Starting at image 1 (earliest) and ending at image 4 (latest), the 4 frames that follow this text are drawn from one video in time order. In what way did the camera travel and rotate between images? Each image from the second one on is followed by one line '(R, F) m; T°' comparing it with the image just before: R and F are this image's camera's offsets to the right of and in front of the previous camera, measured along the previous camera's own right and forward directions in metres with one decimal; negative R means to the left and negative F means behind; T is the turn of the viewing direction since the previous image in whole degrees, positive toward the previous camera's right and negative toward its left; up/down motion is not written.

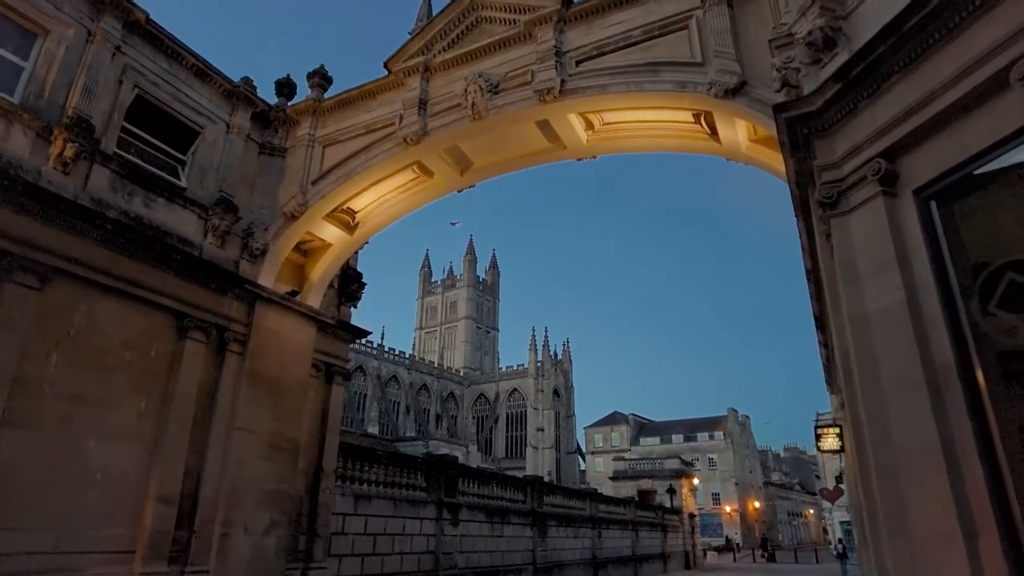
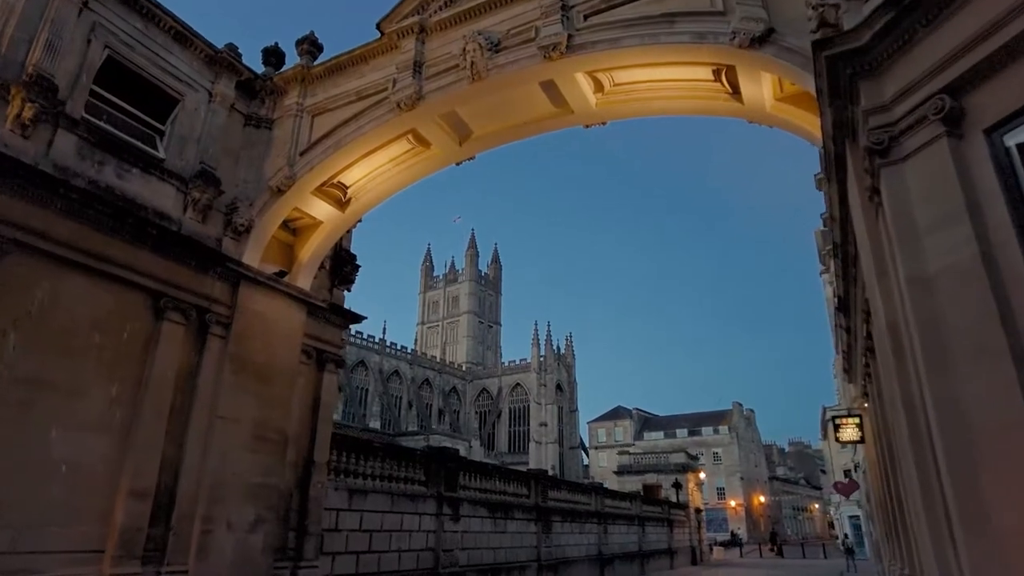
(0.0, +0.7) m; 0°
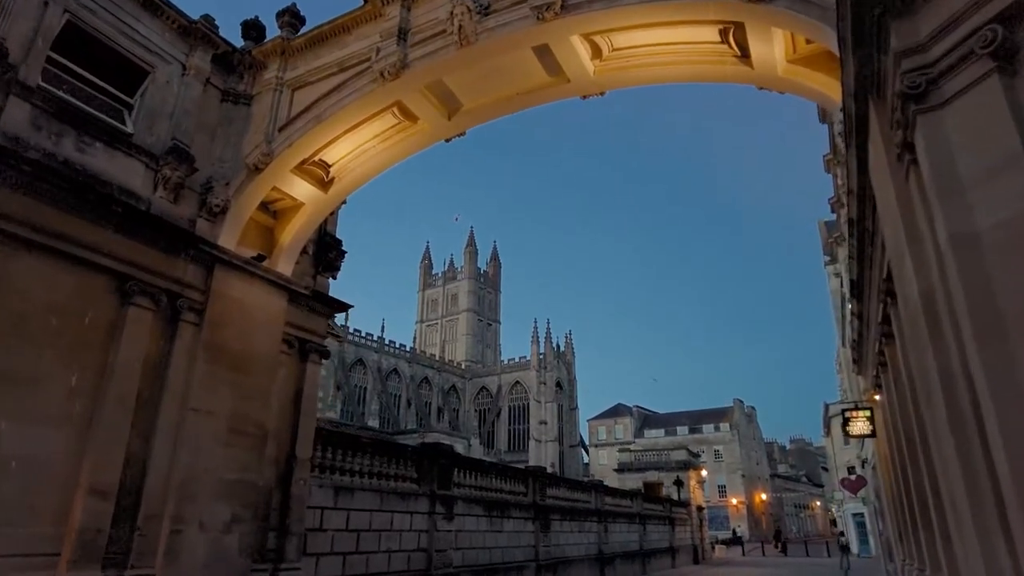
(+0.1, +0.6) m; 0°
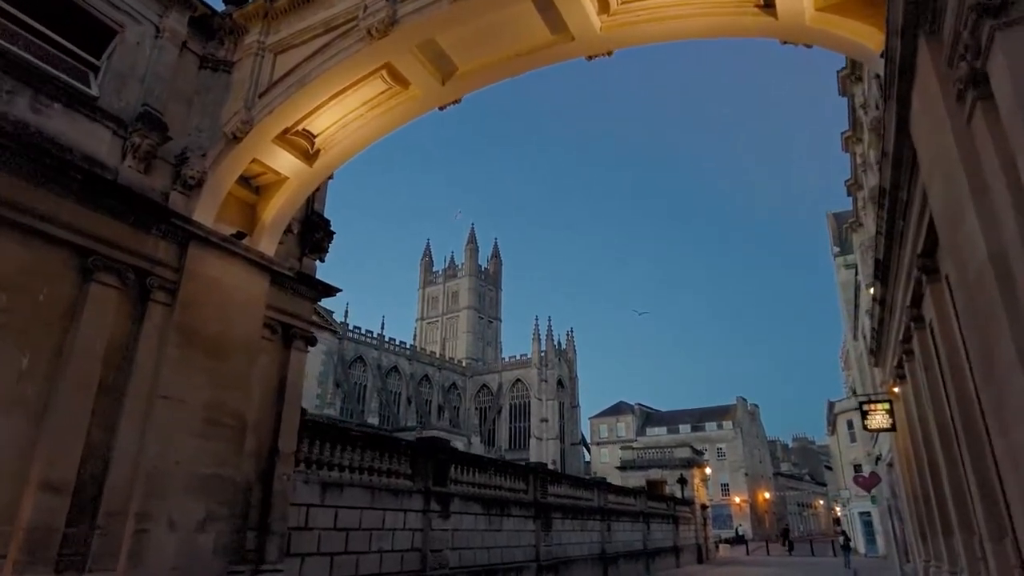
(0.0, +0.7) m; 0°
